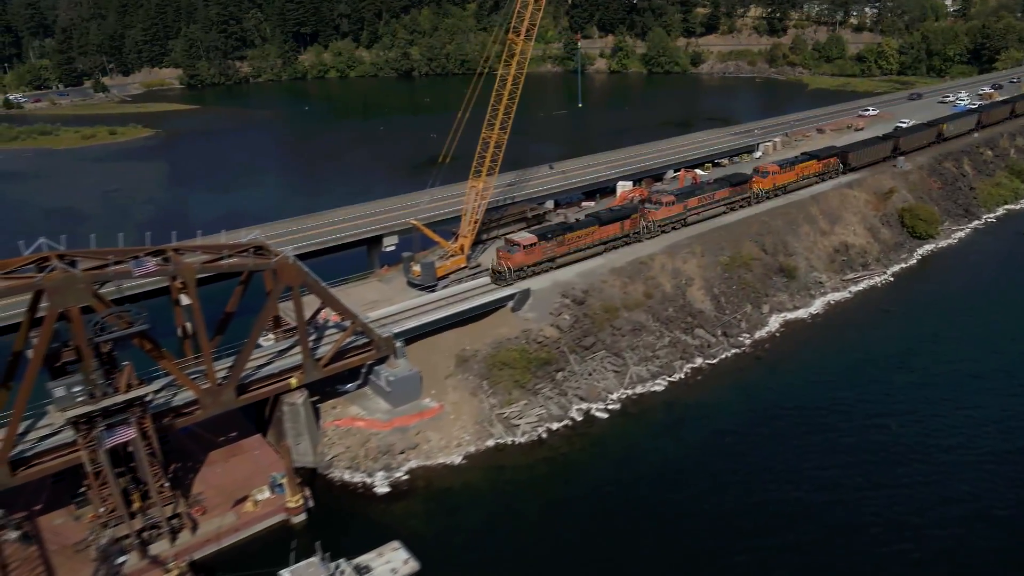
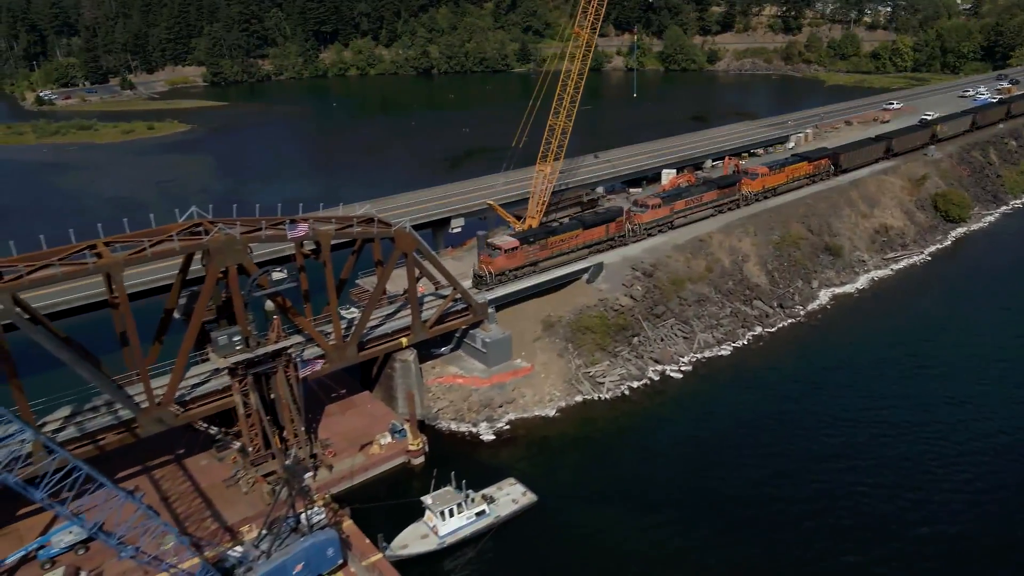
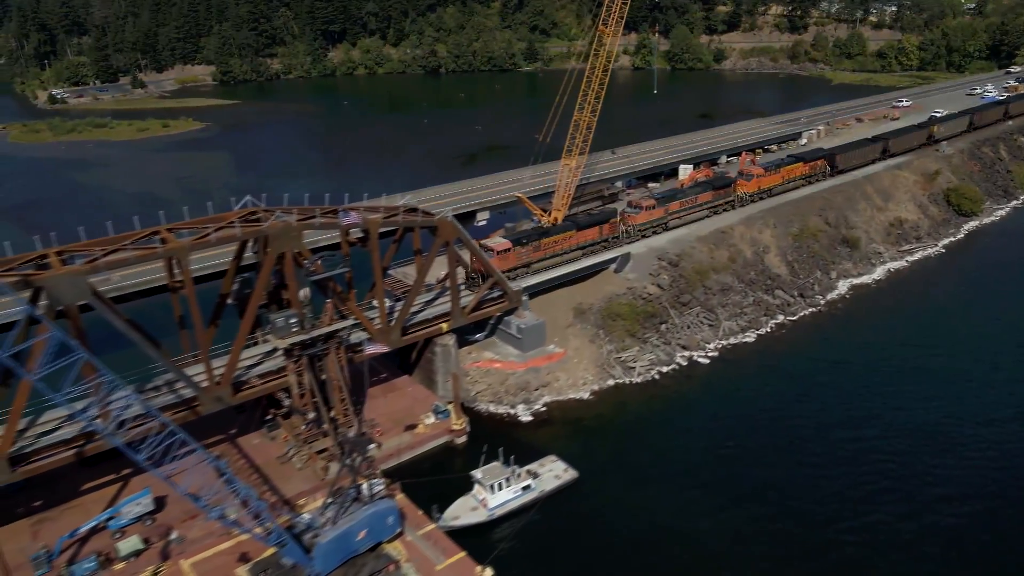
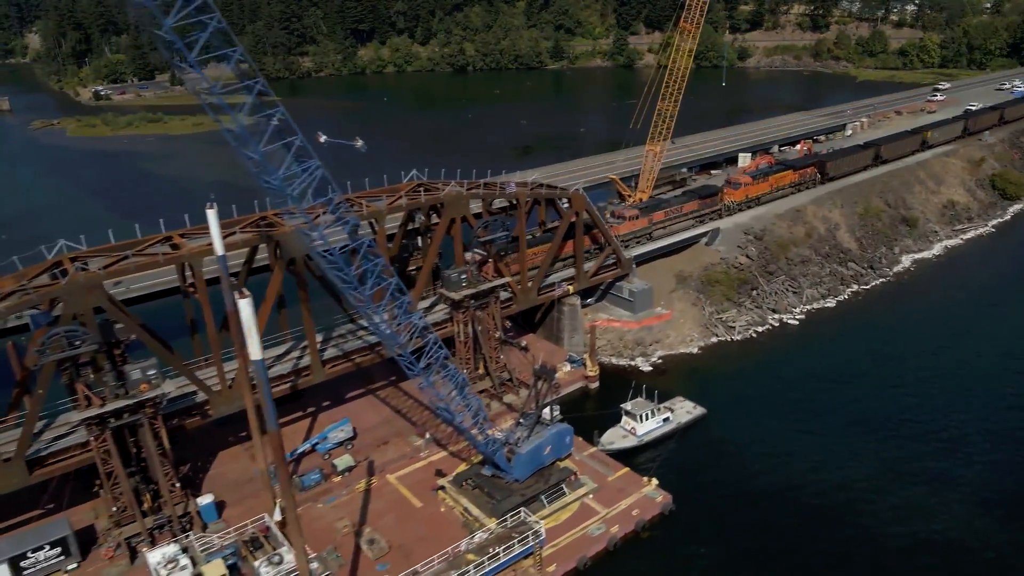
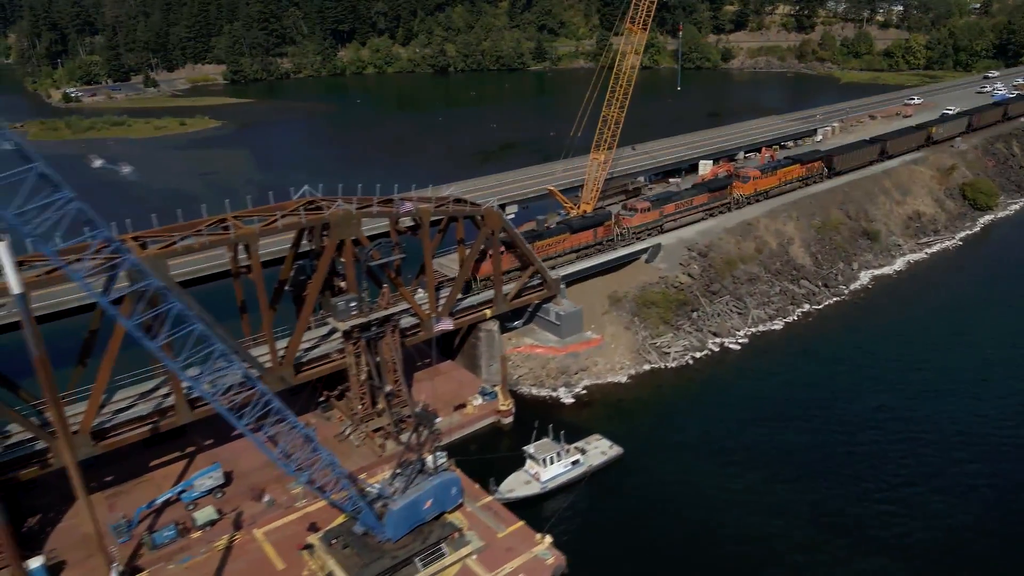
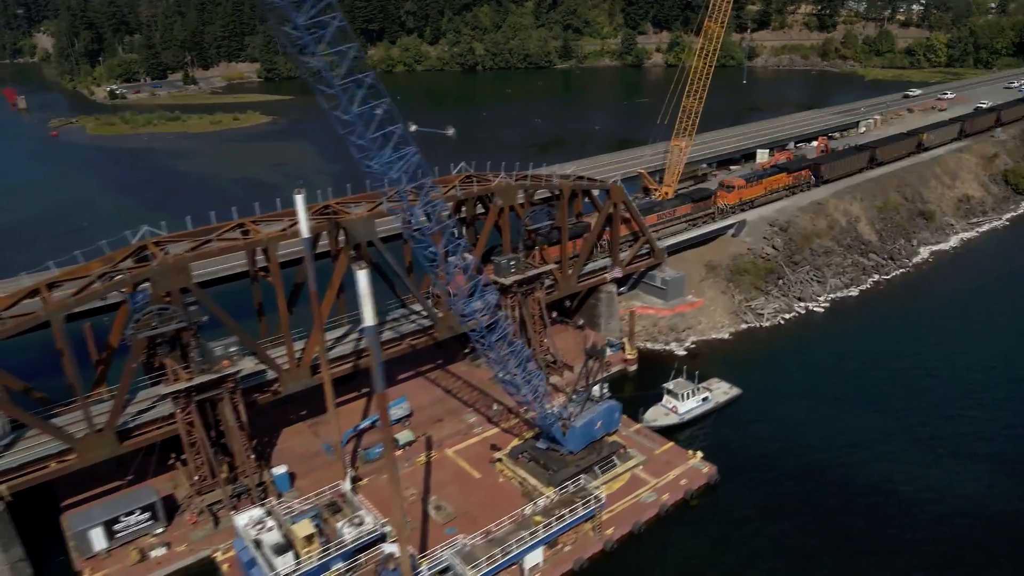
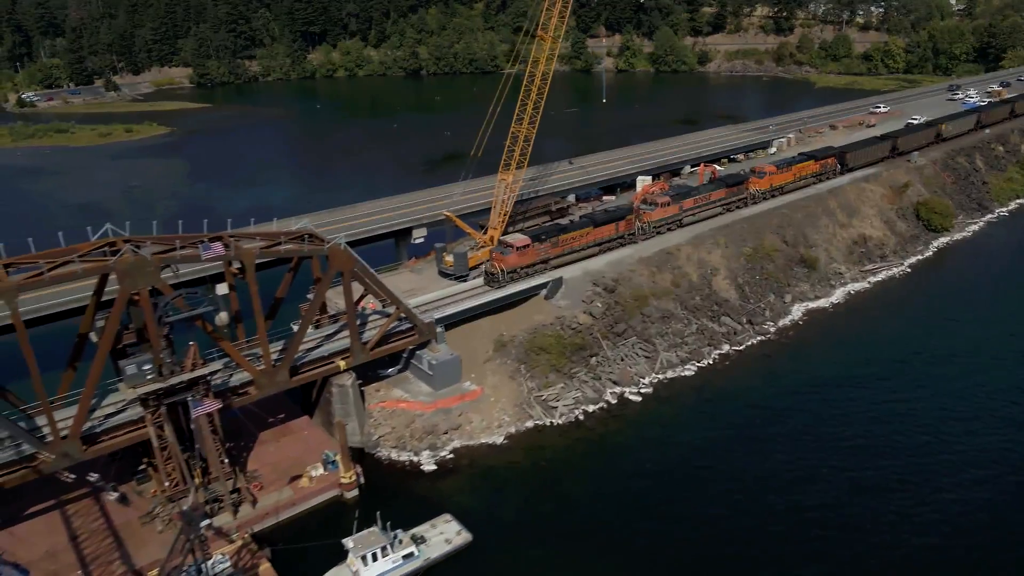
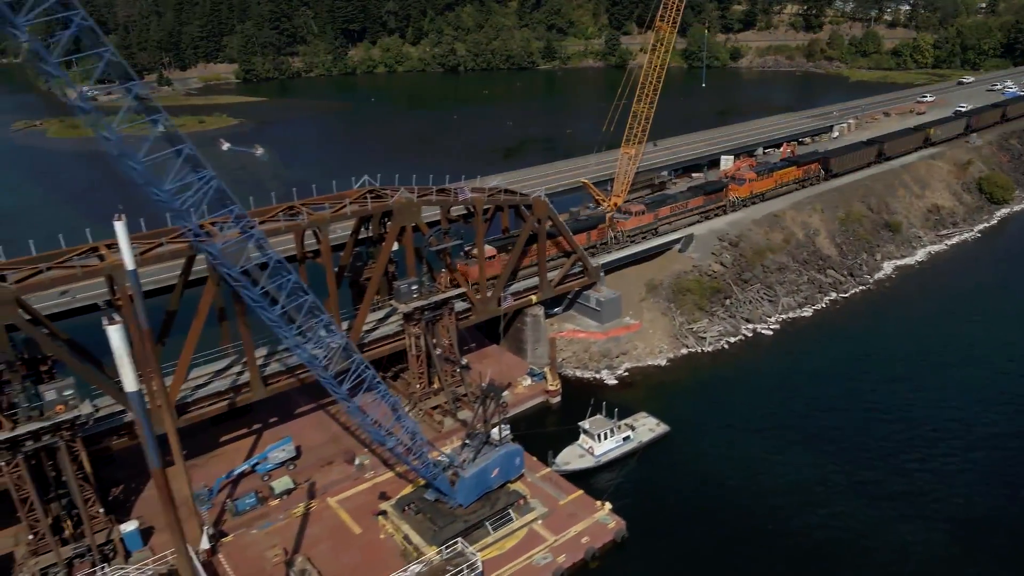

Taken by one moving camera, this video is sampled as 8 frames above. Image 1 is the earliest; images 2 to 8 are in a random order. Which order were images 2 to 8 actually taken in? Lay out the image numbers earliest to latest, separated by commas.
7, 2, 3, 5, 8, 4, 6
